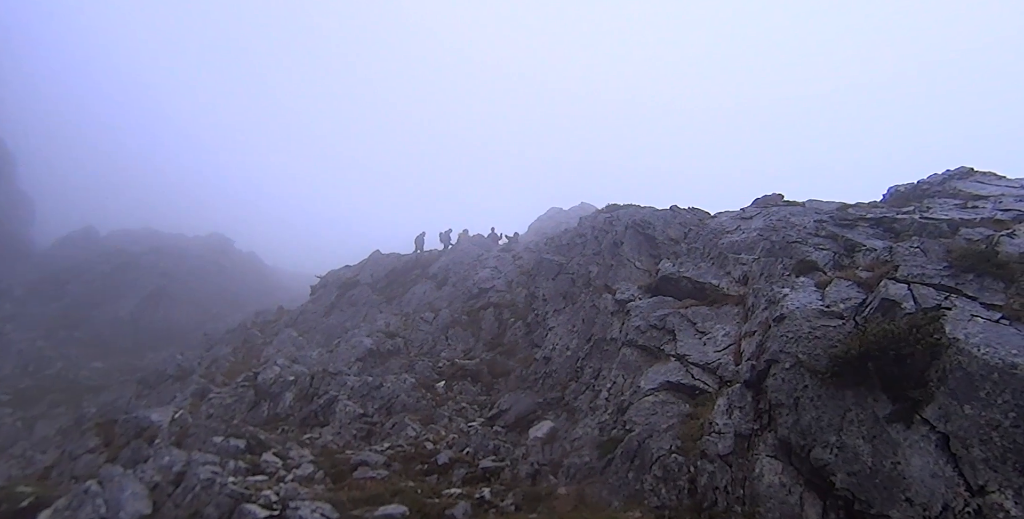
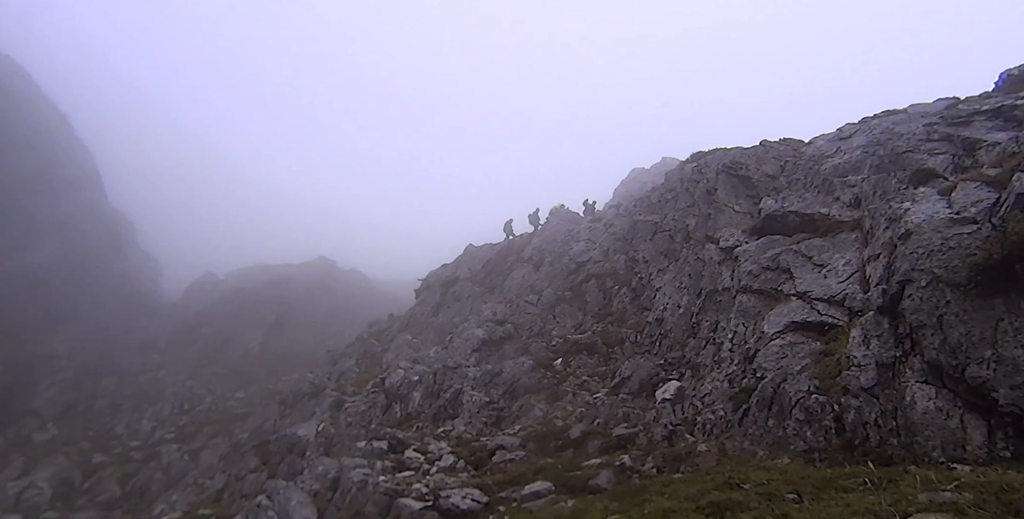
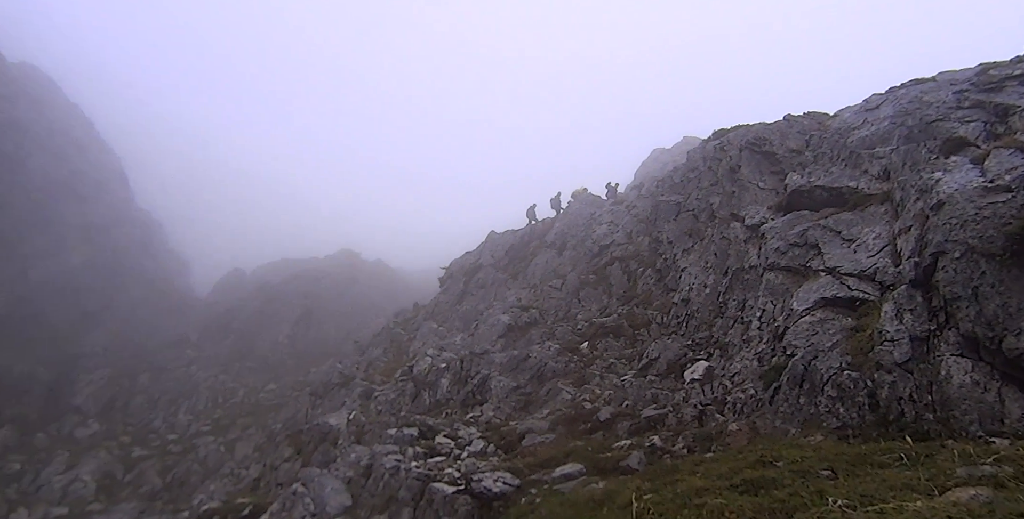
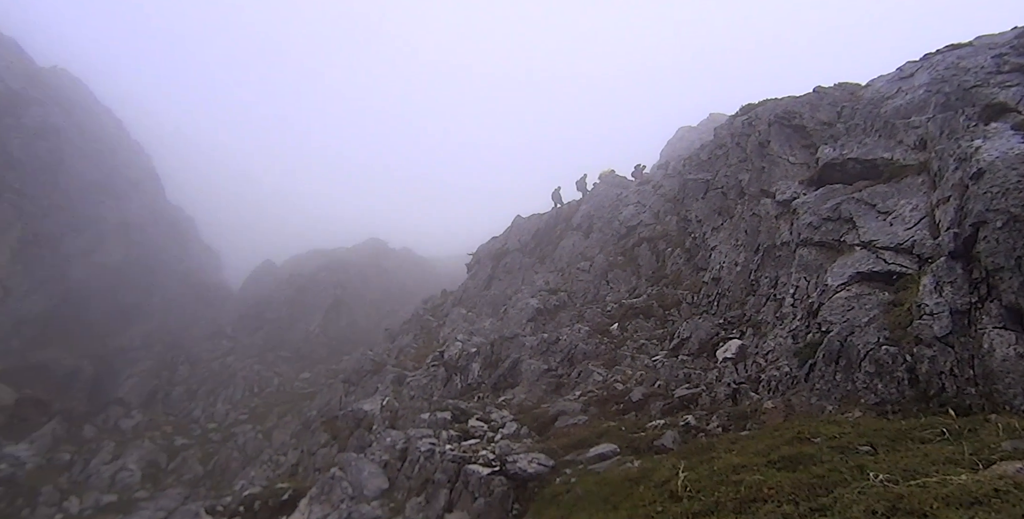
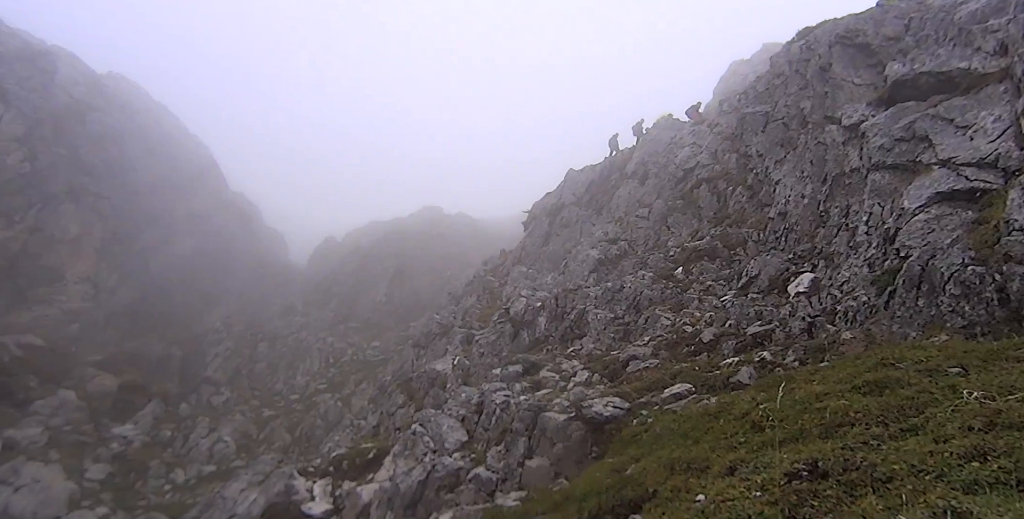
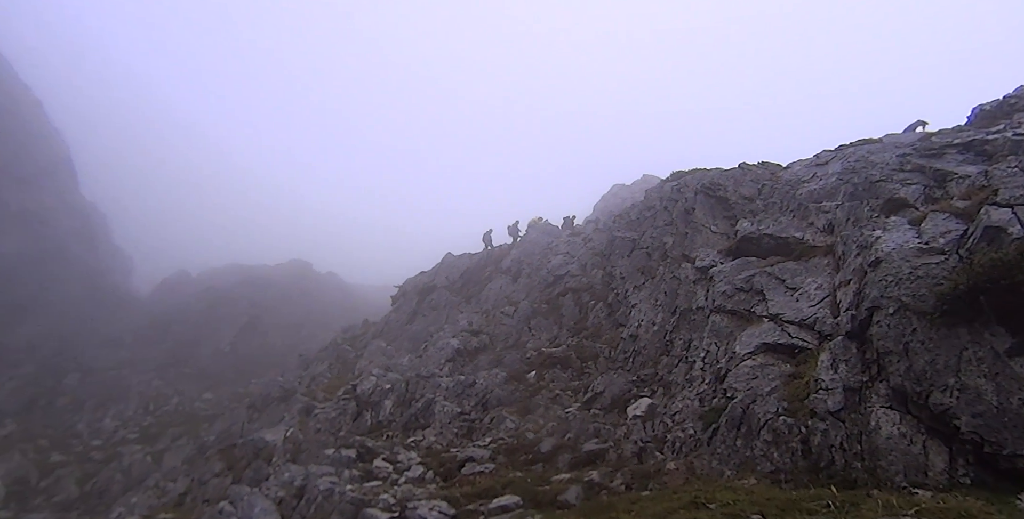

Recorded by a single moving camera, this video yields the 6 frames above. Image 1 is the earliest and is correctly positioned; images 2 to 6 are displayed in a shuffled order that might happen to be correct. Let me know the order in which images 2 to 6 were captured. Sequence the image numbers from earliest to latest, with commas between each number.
6, 2, 3, 4, 5
